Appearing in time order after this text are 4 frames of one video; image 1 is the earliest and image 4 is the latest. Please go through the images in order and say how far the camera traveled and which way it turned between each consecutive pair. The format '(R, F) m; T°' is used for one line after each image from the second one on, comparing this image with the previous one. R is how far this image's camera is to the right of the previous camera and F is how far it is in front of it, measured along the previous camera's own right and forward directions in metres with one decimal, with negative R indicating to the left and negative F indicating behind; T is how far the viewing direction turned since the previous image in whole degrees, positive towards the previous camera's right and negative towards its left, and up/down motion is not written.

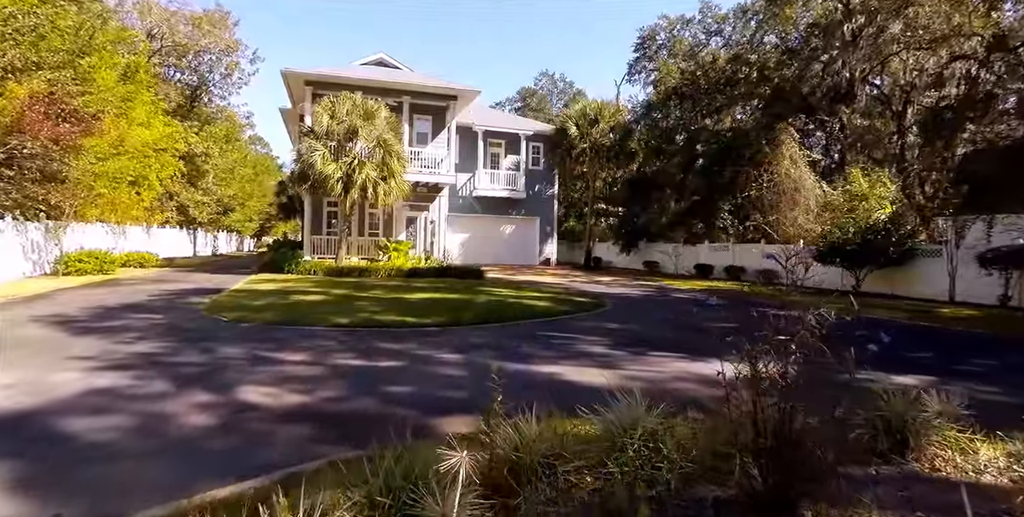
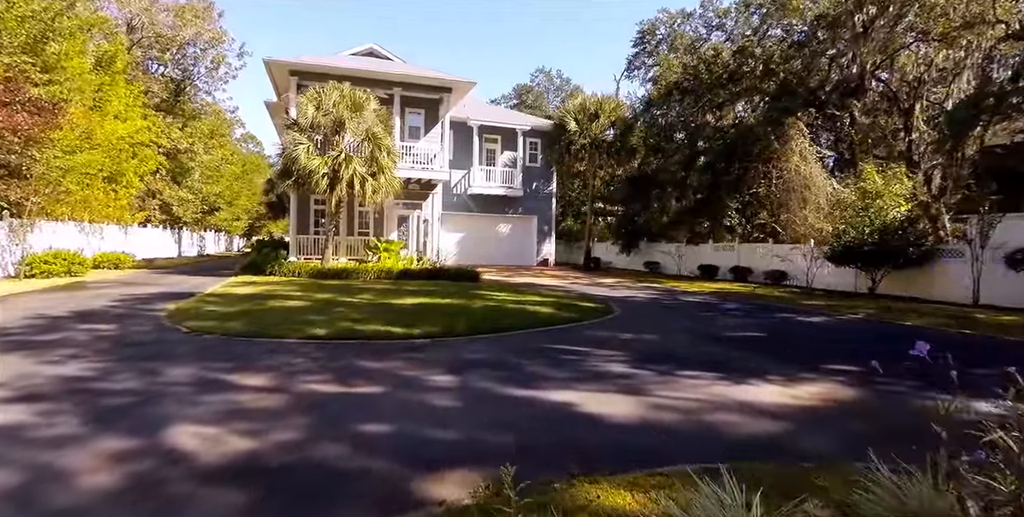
(-0.1, +1.1) m; +1°
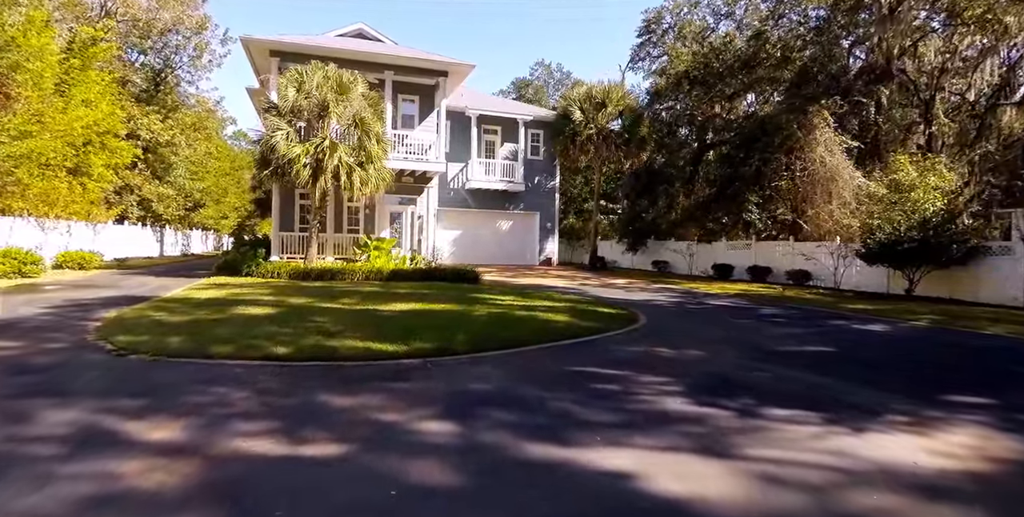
(-0.2, +1.7) m; 0°
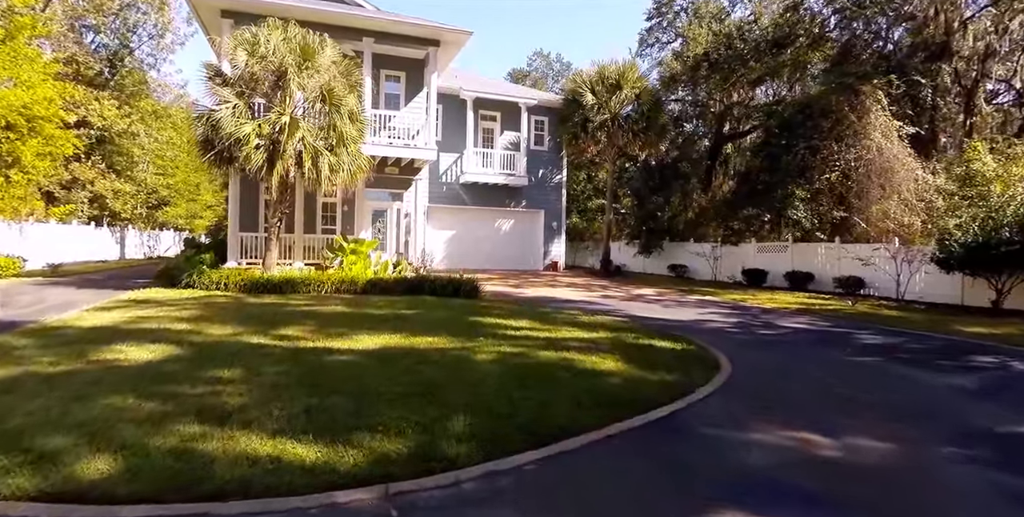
(-0.3, +3.1) m; +1°
